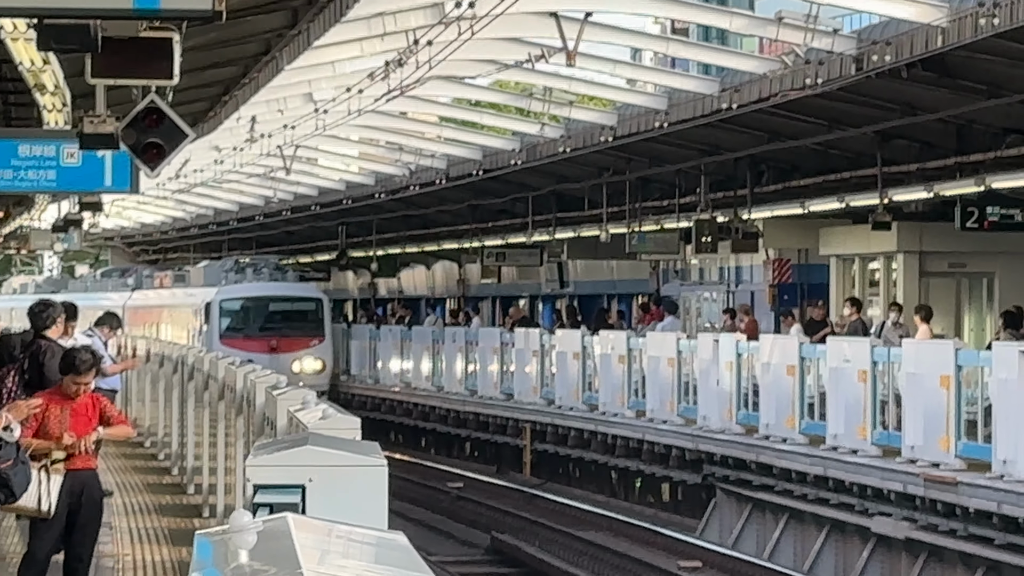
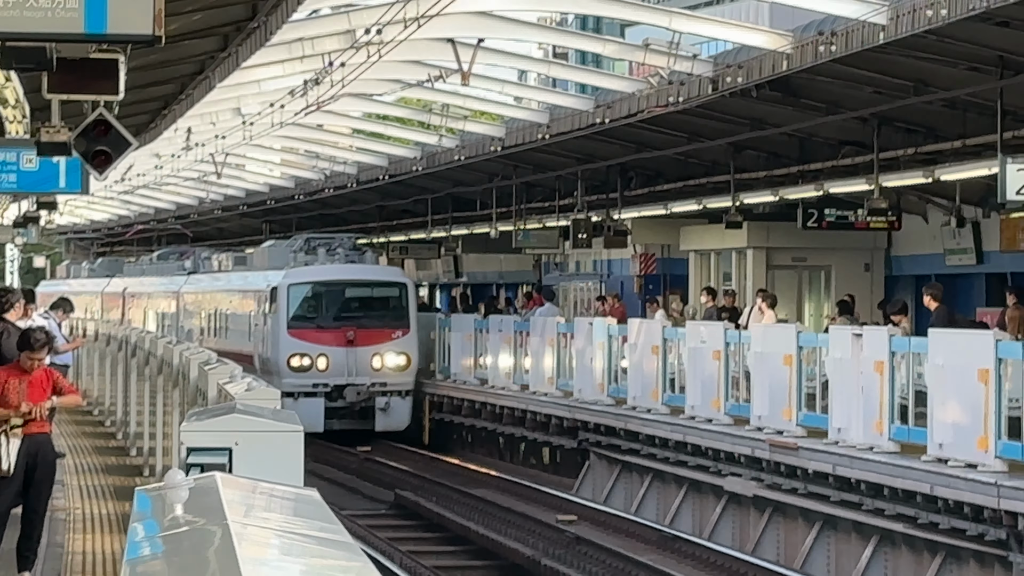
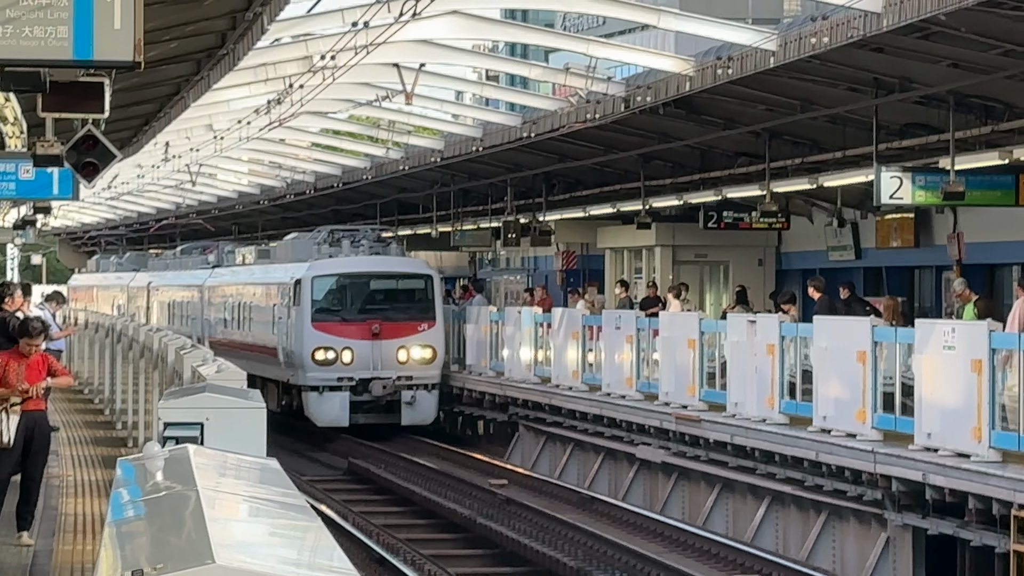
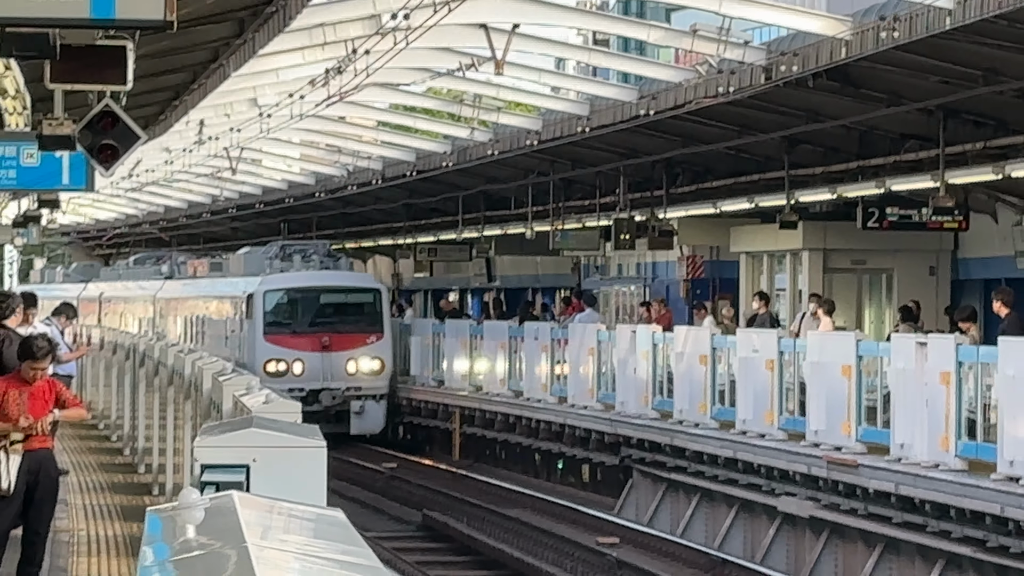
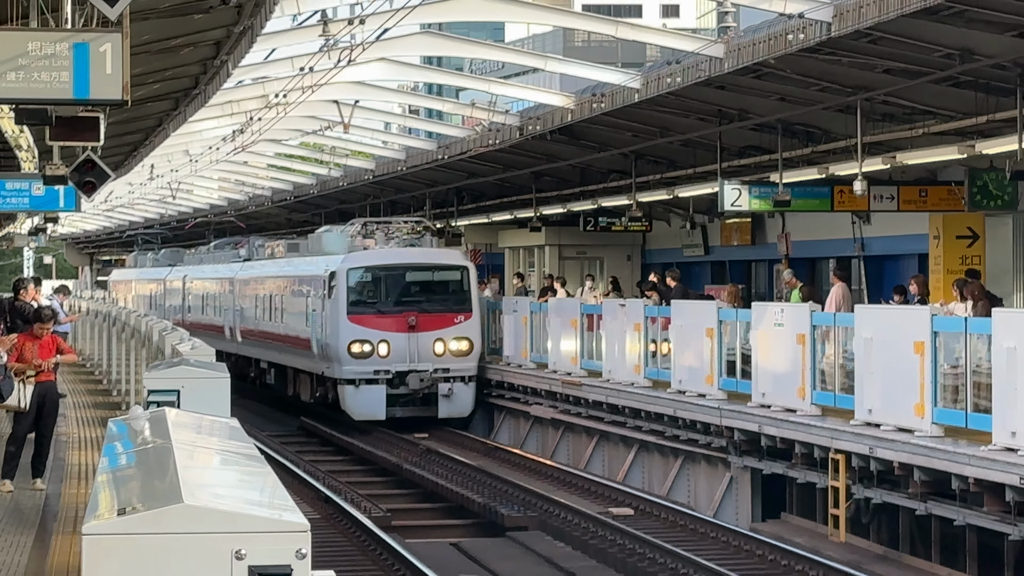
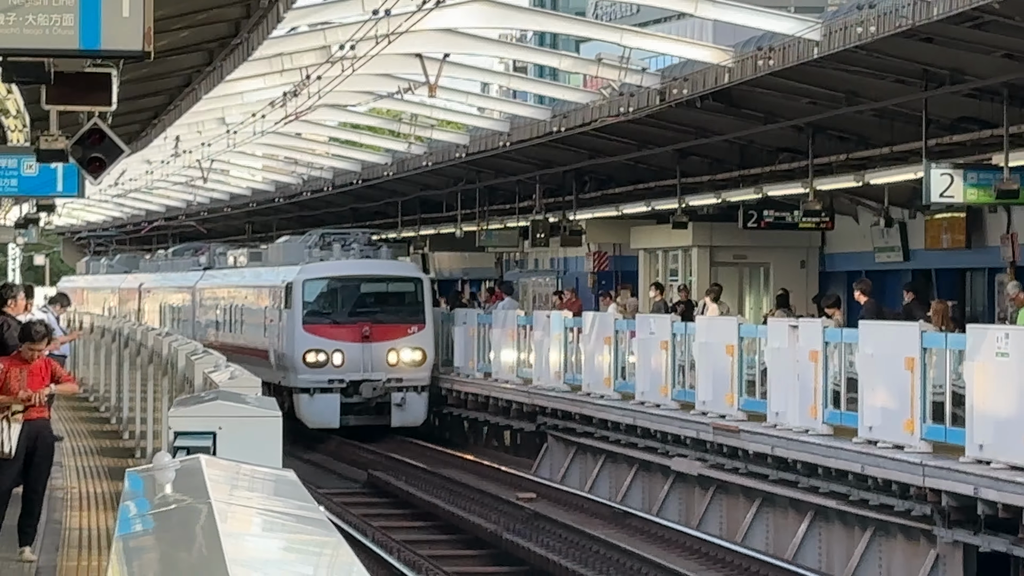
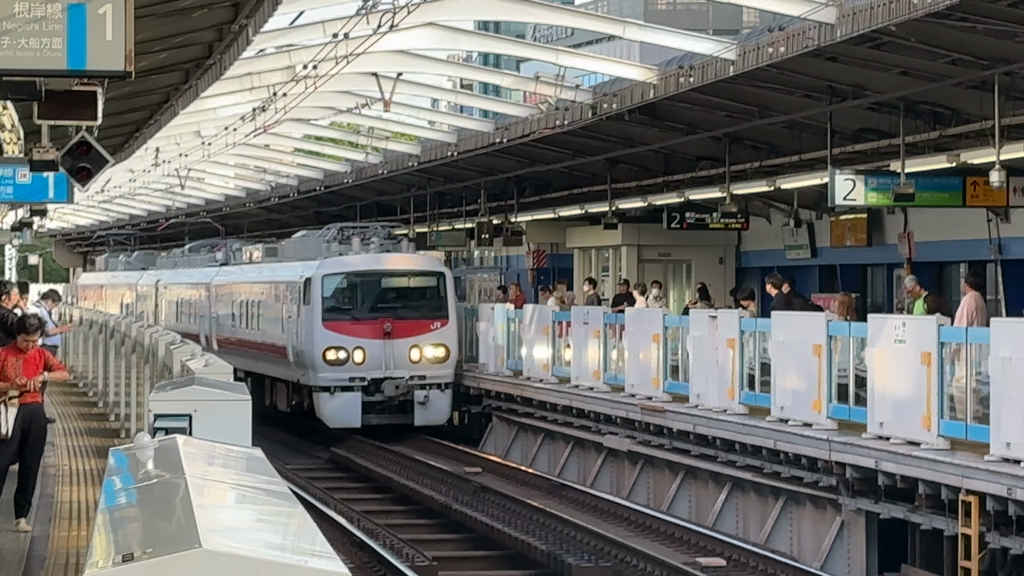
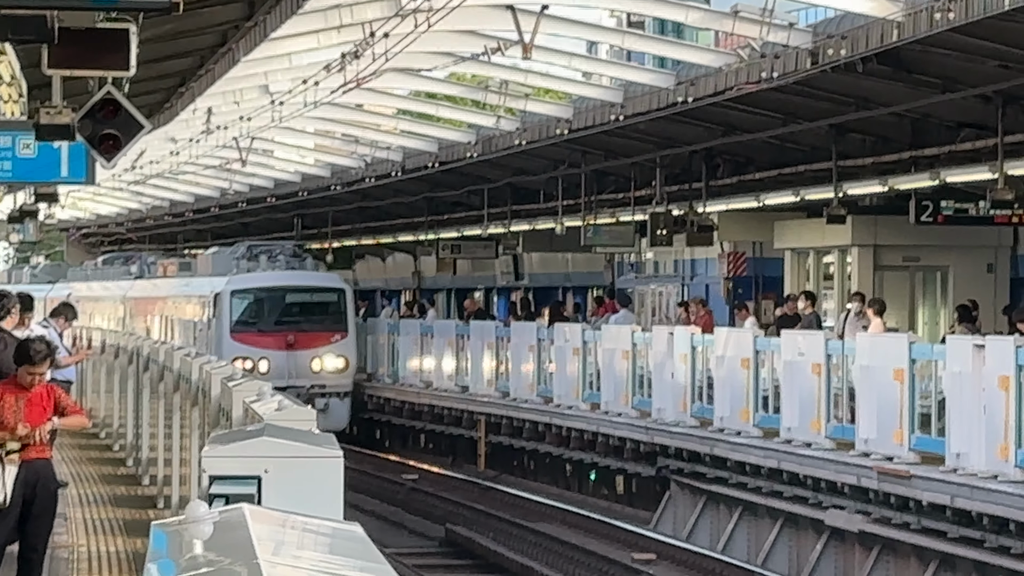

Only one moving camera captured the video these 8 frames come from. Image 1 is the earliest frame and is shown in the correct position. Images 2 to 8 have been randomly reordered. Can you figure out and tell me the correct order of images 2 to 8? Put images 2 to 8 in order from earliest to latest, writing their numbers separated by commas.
8, 4, 2, 6, 3, 7, 5
